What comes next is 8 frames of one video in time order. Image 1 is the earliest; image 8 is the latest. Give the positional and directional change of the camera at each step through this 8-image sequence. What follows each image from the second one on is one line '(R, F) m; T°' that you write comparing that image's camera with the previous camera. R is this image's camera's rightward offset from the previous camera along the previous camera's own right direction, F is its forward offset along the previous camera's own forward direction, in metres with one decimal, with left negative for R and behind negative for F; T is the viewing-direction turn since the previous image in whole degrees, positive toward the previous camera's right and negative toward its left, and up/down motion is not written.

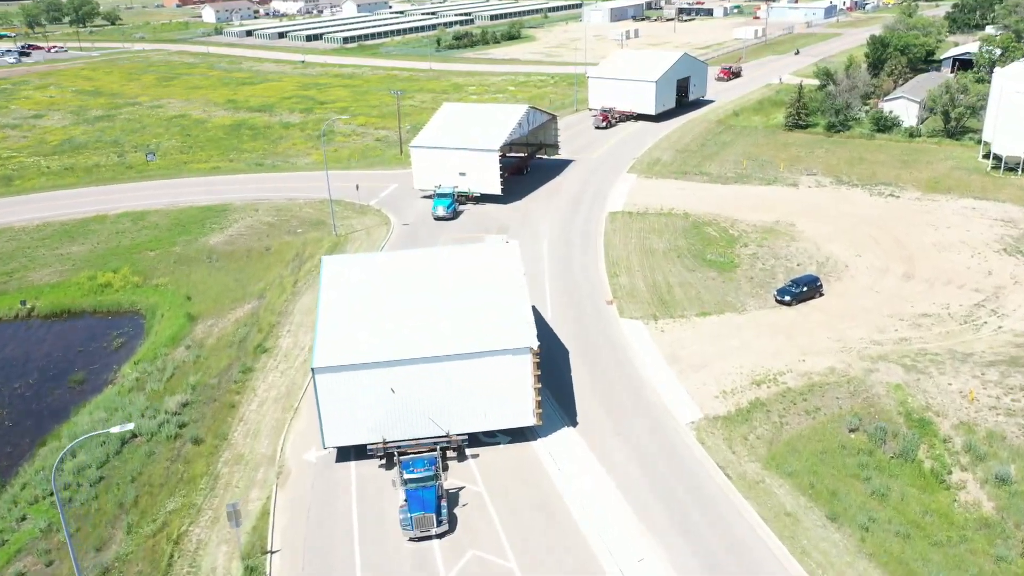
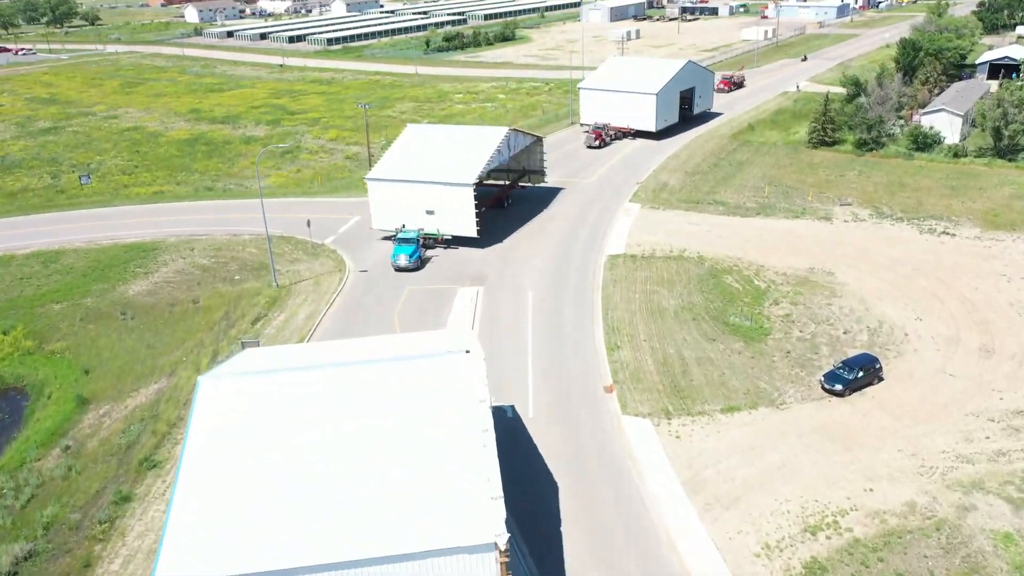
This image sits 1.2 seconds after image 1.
(+1.0, +8.1) m; 0°
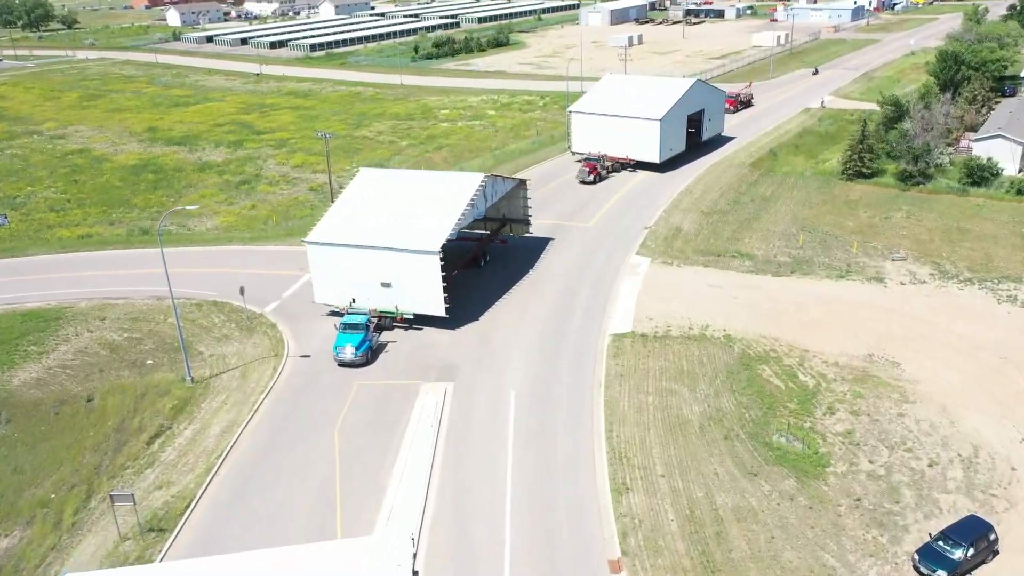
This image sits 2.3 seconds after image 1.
(+0.8, +8.1) m; 0°
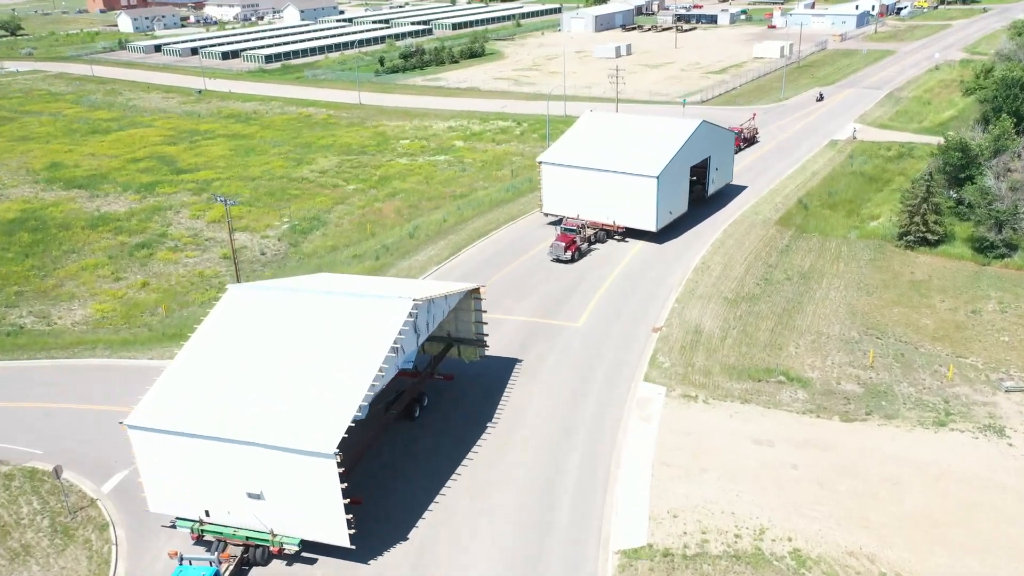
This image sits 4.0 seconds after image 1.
(+0.9, +11.6) m; +1°
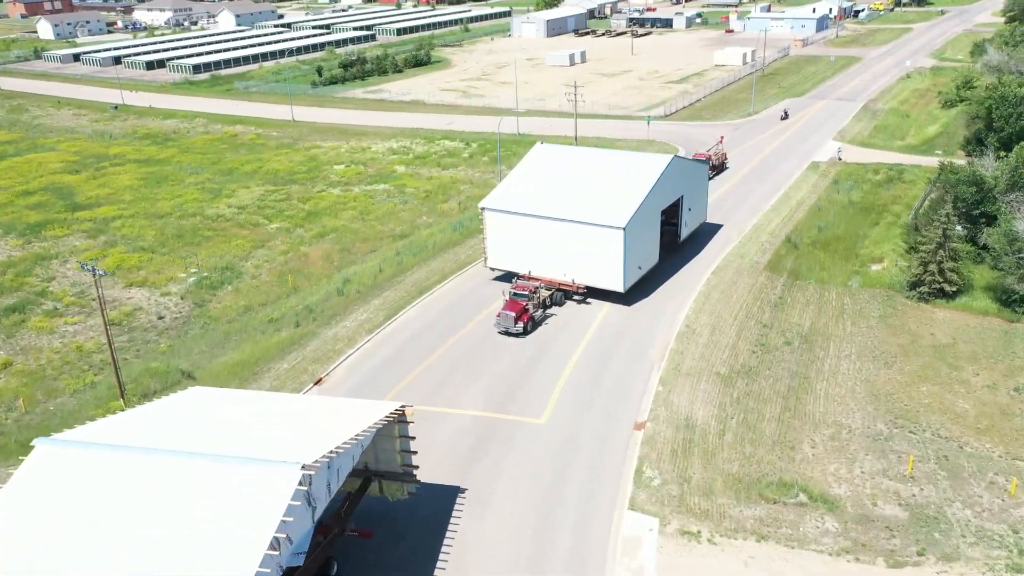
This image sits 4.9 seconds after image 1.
(+0.4, +6.7) m; +3°
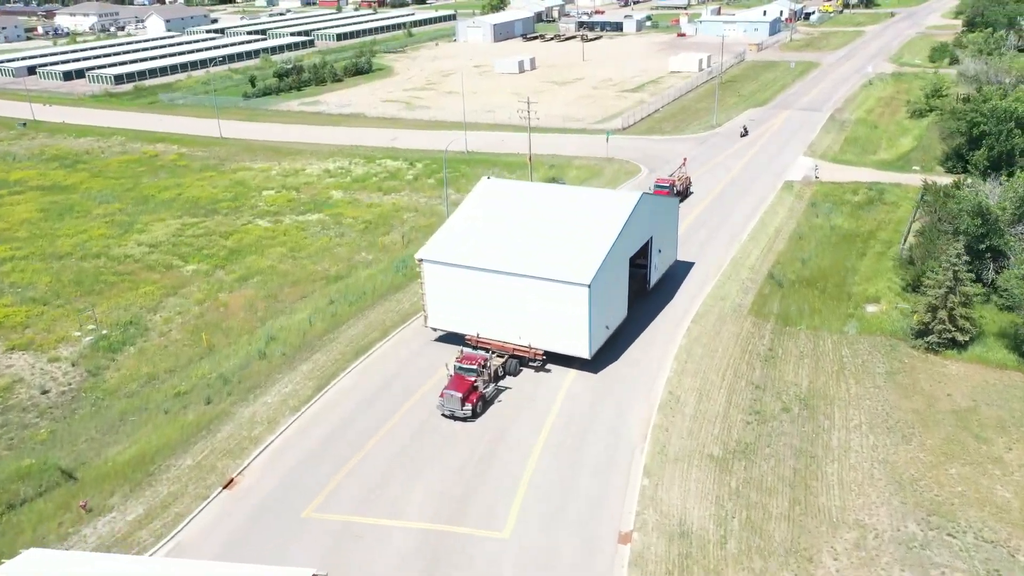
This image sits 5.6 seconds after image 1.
(+0.1, +5.1) m; +3°
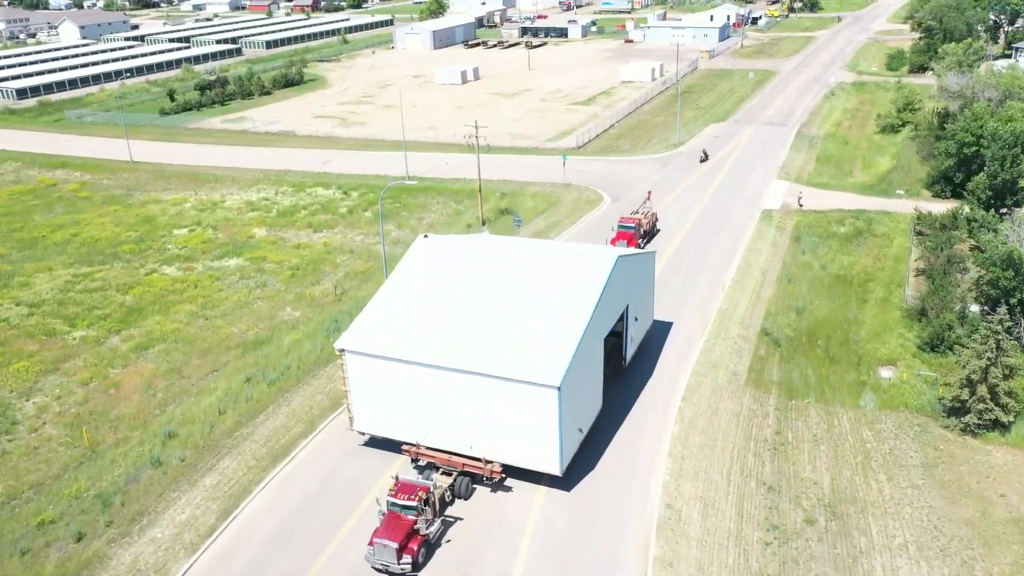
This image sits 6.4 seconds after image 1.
(-0.2, +5.8) m; +4°
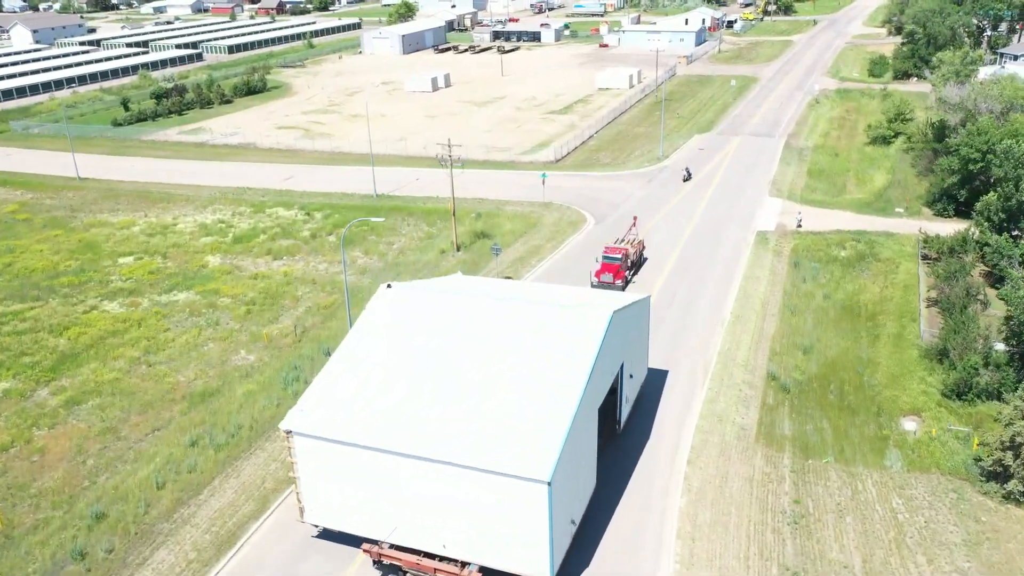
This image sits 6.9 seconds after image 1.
(-0.2, +3.4) m; +2°
